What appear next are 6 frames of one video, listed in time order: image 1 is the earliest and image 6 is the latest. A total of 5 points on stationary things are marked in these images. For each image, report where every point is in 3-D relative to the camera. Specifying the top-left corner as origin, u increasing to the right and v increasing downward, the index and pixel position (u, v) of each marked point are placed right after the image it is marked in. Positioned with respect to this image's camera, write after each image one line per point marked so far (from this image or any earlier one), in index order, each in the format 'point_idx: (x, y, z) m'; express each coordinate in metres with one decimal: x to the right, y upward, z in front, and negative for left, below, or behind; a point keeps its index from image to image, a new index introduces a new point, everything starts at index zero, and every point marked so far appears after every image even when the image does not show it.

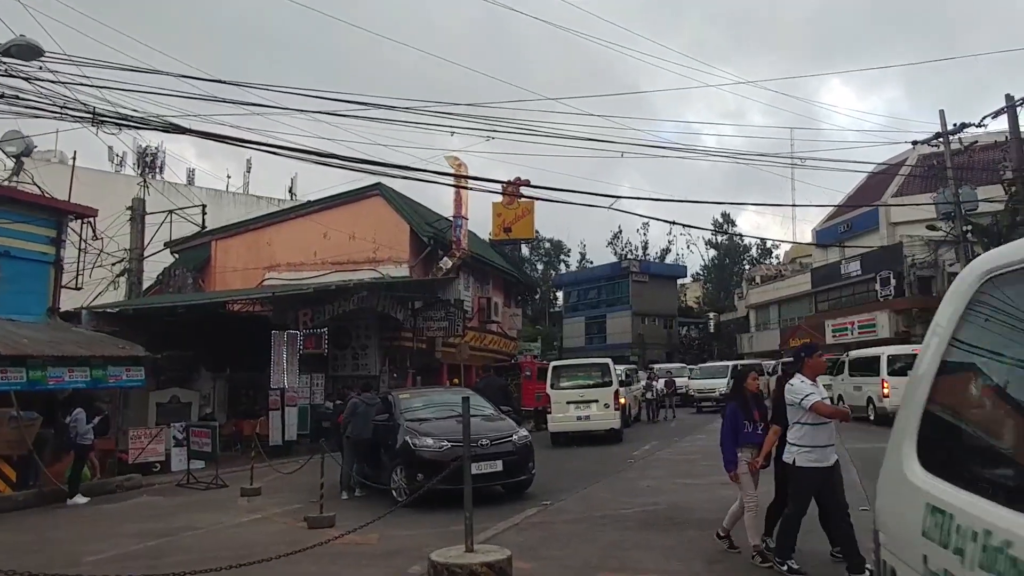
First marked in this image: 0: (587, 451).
0: (+1.6, -3.5, +16.9) m
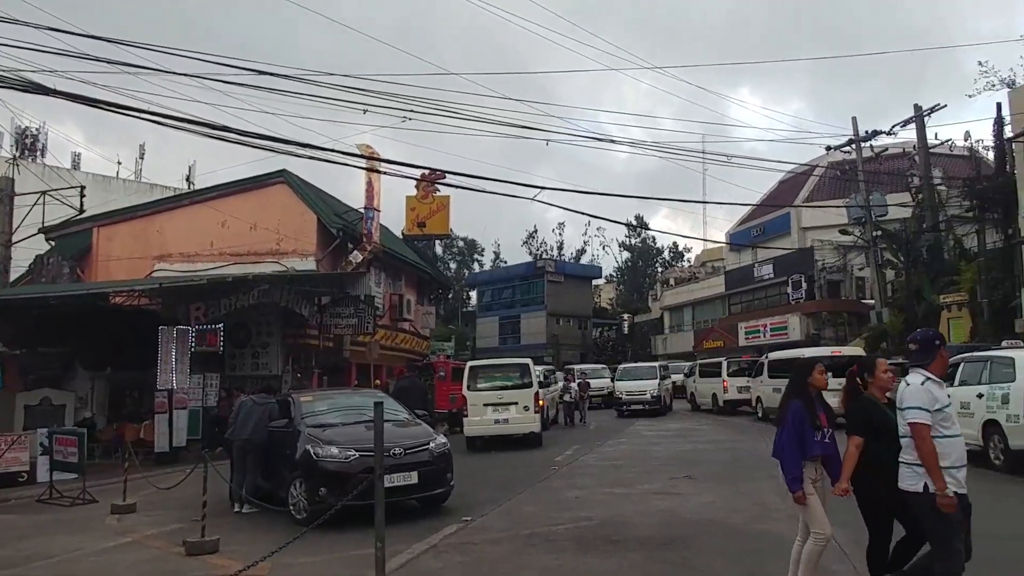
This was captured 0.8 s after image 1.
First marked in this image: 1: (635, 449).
0: (-0.2, -3.4, +15.9) m
1: (+2.4, -3.2, +15.5) m
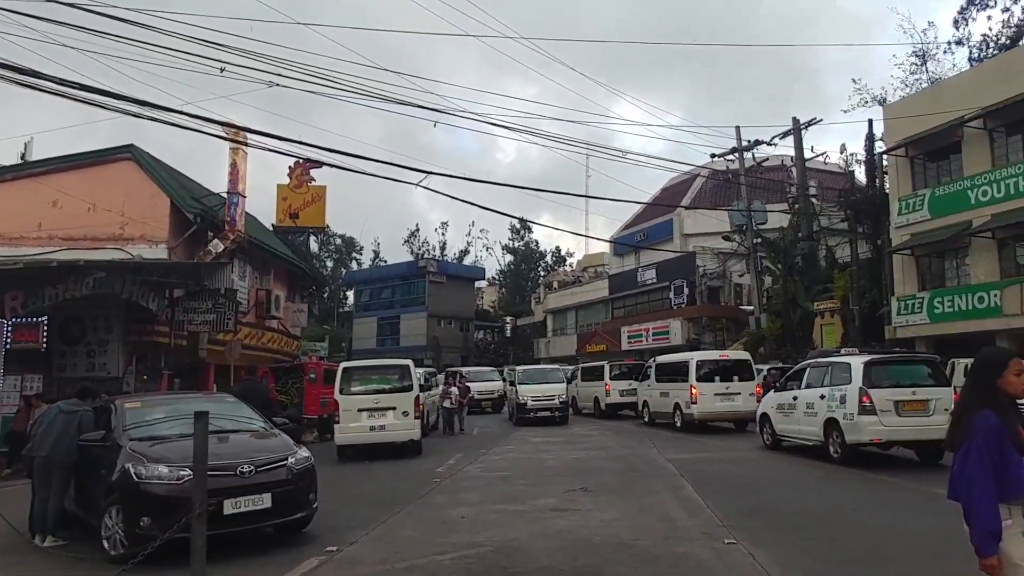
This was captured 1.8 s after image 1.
0: (-2.4, -3.3, +14.3) m
1: (+0.2, -3.1, +14.3) m
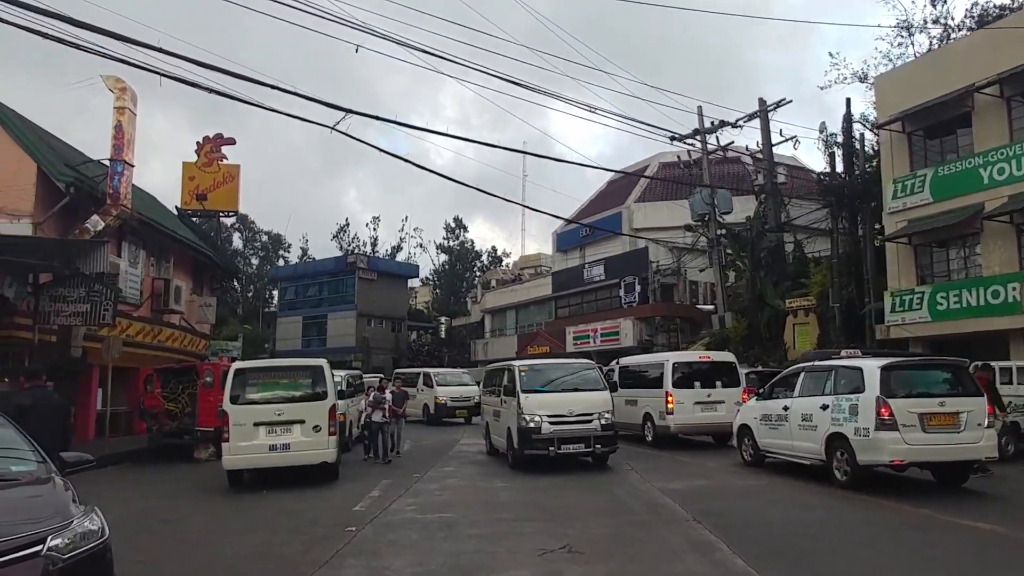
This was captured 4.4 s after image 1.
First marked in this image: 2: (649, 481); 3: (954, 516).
0: (-3.2, -2.9, +10.7) m
1: (-0.6, -2.8, +11.0) m
2: (+2.0, -2.9, +11.6) m
3: (+5.1, -2.6, +9.1) m
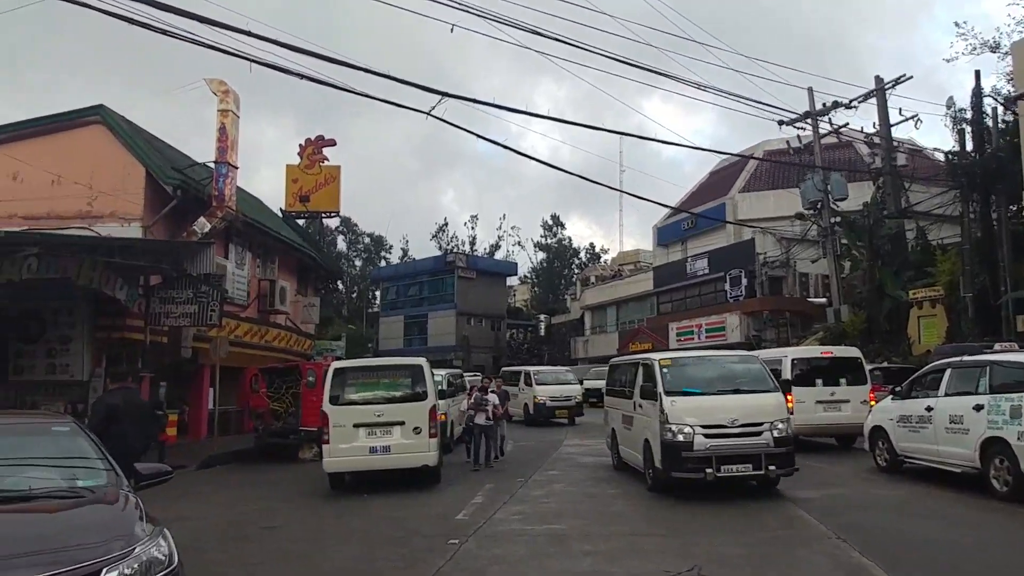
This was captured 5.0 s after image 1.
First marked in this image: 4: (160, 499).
0: (-1.8, -2.9, +10.3) m
1: (+0.9, -2.7, +10.3) m
2: (+3.5, -2.7, +10.6) m
3: (+6.3, -2.5, +7.7) m
4: (-4.8, -2.9, +10.8) m
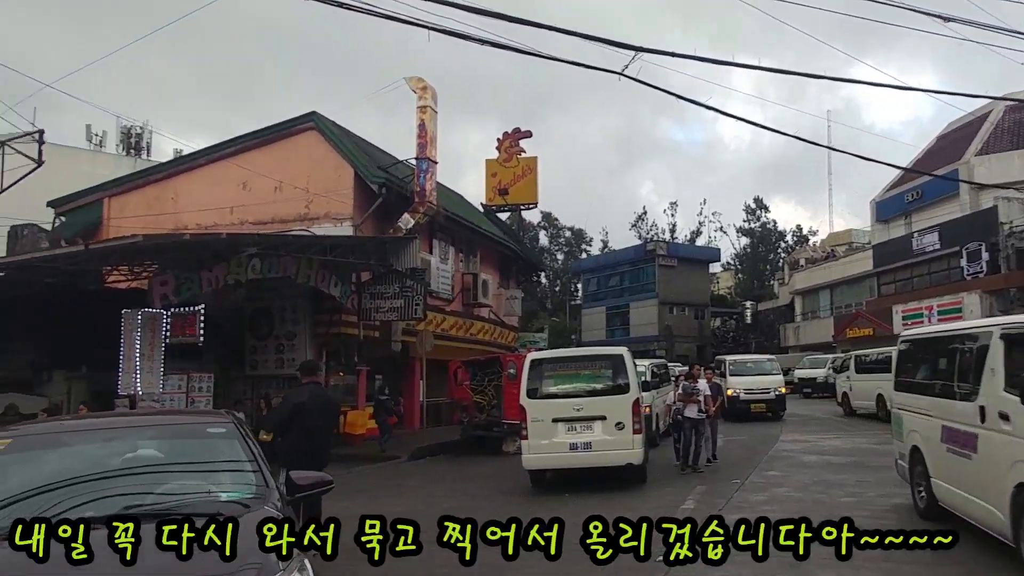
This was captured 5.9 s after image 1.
0: (+0.8, -2.7, +9.7) m
1: (+3.4, -2.5, +9.0) m
2: (+6.0, -2.4, +8.6) m
3: (+7.9, -2.1, +5.1) m
4: (-2.0, -2.9, +10.9) m
